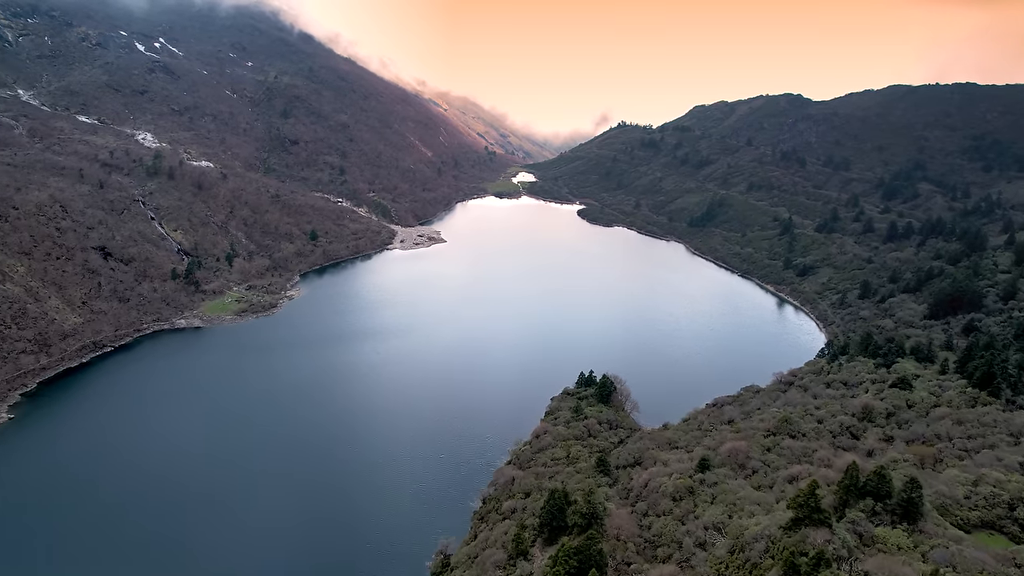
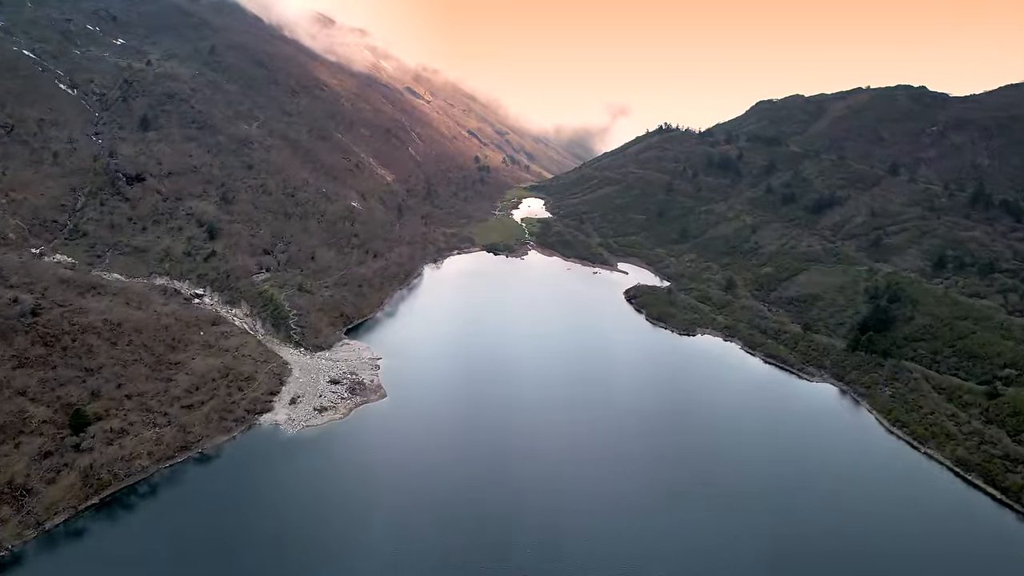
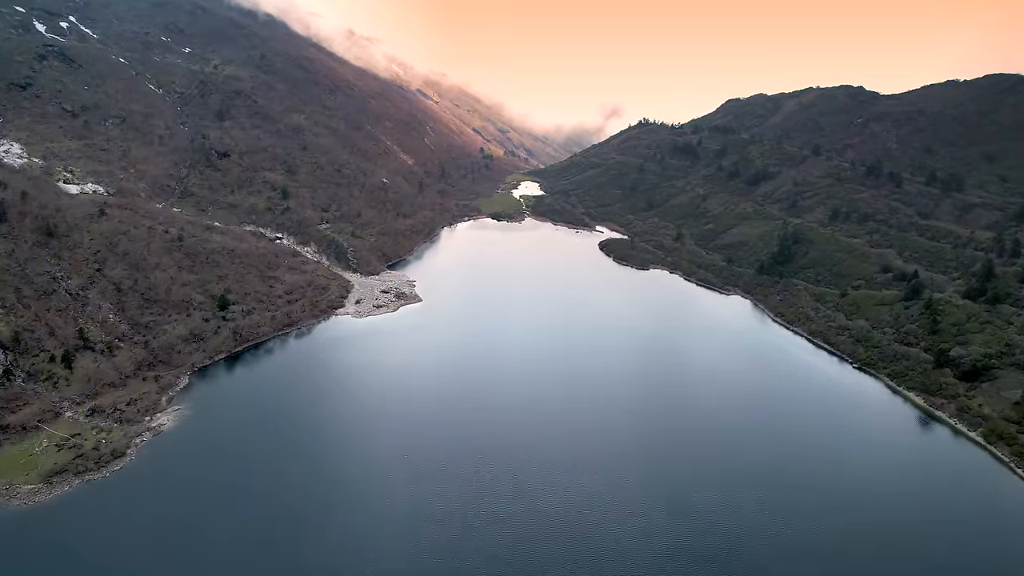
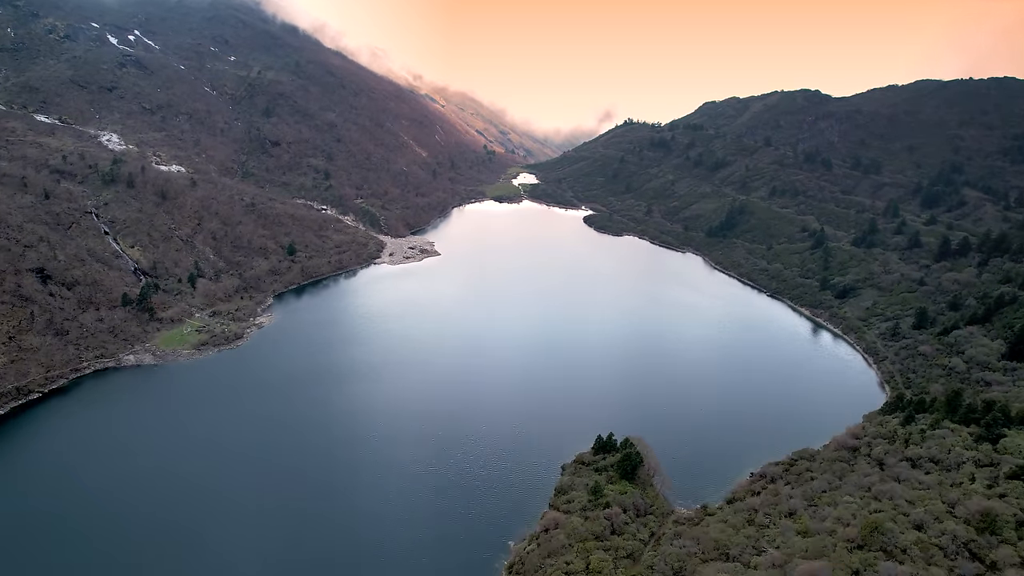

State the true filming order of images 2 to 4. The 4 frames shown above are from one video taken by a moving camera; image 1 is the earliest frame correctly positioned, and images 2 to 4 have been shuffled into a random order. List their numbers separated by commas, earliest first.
4, 3, 2
